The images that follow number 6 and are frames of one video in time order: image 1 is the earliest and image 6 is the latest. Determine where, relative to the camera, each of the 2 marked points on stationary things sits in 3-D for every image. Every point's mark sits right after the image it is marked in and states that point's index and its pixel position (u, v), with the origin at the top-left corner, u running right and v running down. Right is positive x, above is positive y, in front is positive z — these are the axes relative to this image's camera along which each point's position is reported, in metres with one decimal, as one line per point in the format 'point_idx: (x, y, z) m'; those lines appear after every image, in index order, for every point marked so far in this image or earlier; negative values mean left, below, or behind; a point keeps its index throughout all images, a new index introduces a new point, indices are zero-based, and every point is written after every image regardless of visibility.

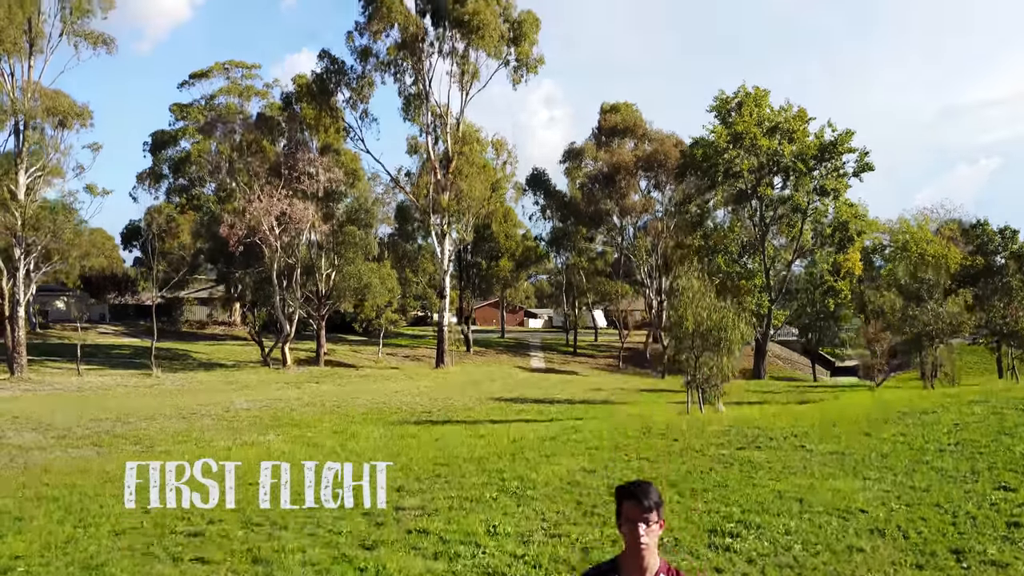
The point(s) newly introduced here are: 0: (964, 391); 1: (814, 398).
0: (+10.6, -2.4, +16.5) m
1: (+8.3, -3.0, +19.4) m
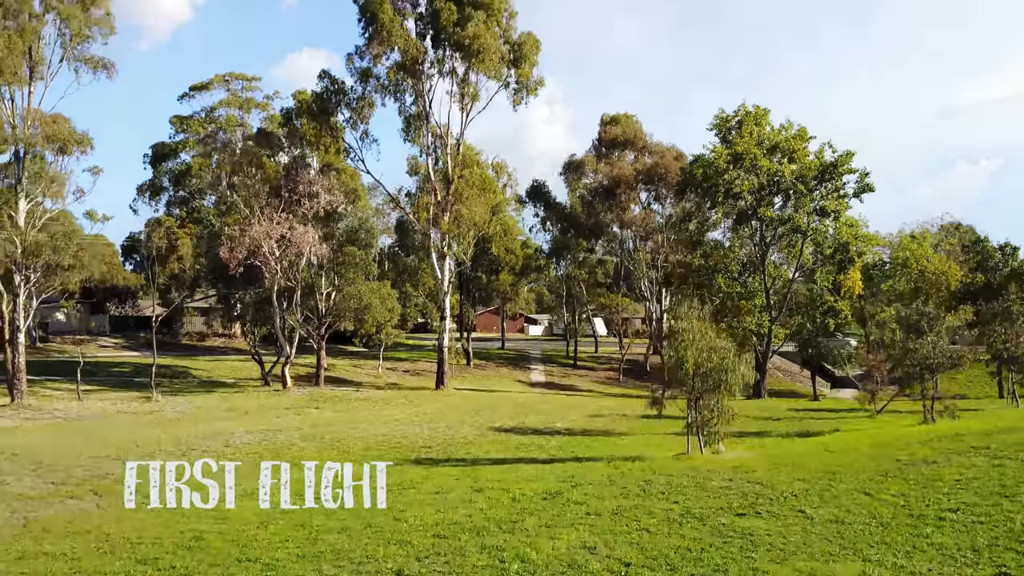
0: (+10.6, -3.2, +16.5) m
1: (+8.3, -3.8, +19.4) m
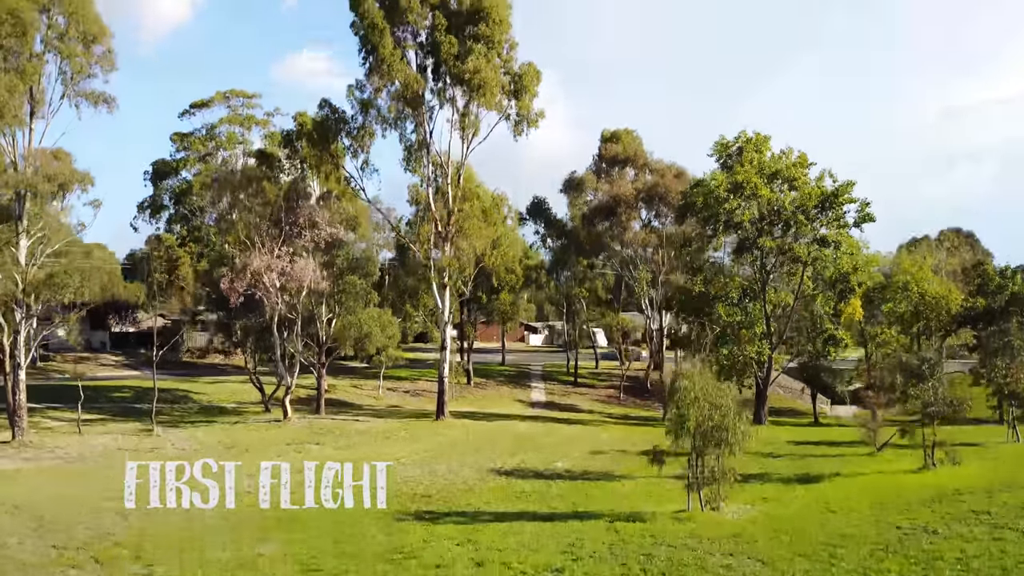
0: (+10.6, -4.4, +16.5) m
1: (+8.3, -5.0, +19.4) m
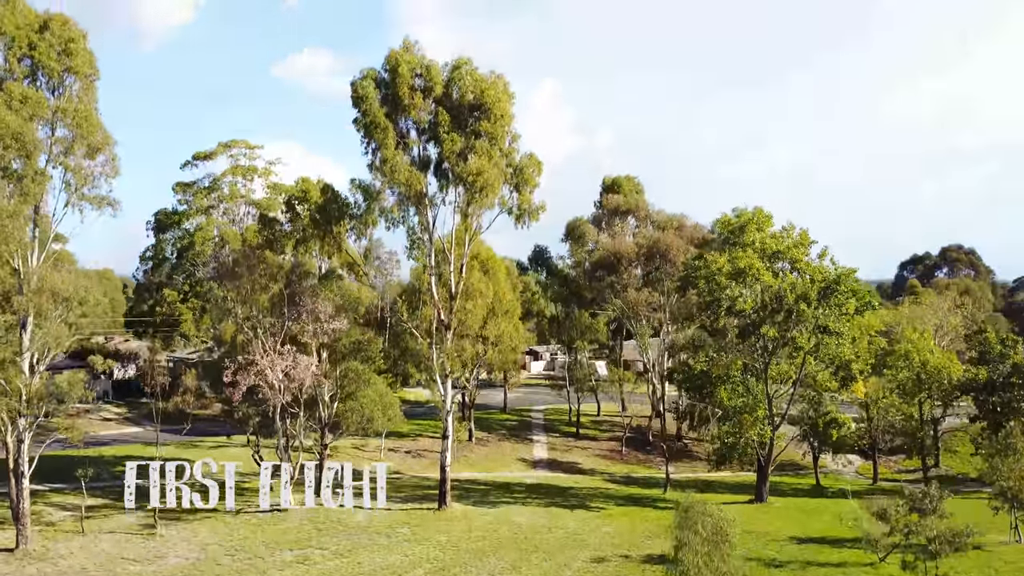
0: (+10.7, -7.8, +16.5) m
1: (+8.4, -8.4, +19.4) m
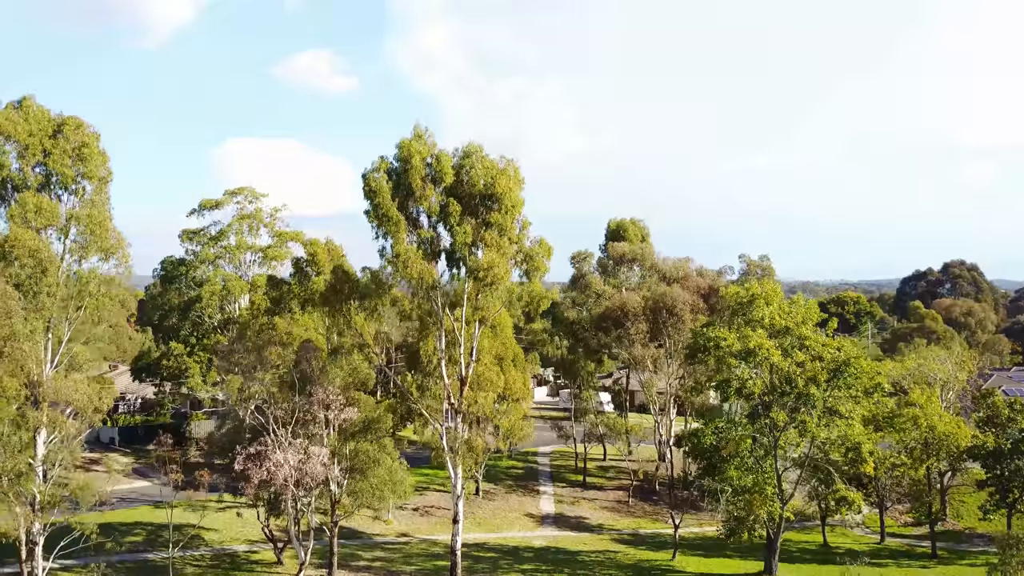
0: (+11.1, -11.0, +16.6) m
1: (+8.8, -11.6, +19.5) m
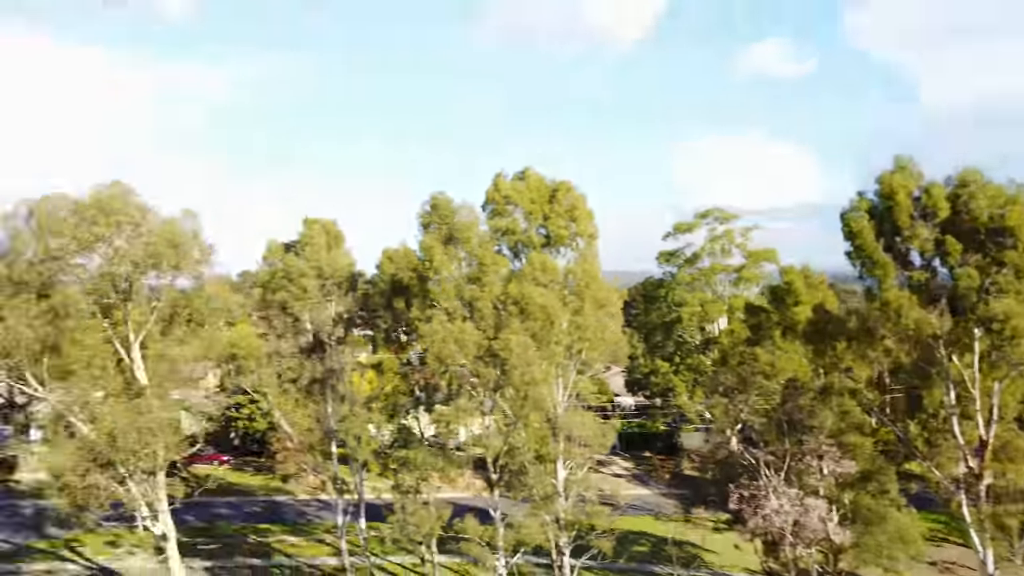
0: (+19.3, -12.4, +6.4) m
1: (+19.0, -13.1, +10.1) m
